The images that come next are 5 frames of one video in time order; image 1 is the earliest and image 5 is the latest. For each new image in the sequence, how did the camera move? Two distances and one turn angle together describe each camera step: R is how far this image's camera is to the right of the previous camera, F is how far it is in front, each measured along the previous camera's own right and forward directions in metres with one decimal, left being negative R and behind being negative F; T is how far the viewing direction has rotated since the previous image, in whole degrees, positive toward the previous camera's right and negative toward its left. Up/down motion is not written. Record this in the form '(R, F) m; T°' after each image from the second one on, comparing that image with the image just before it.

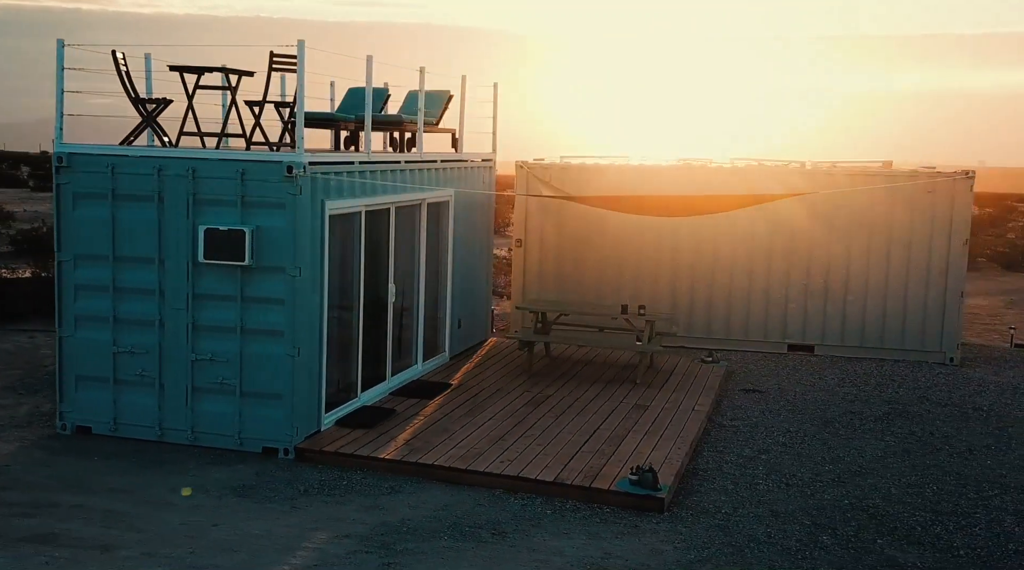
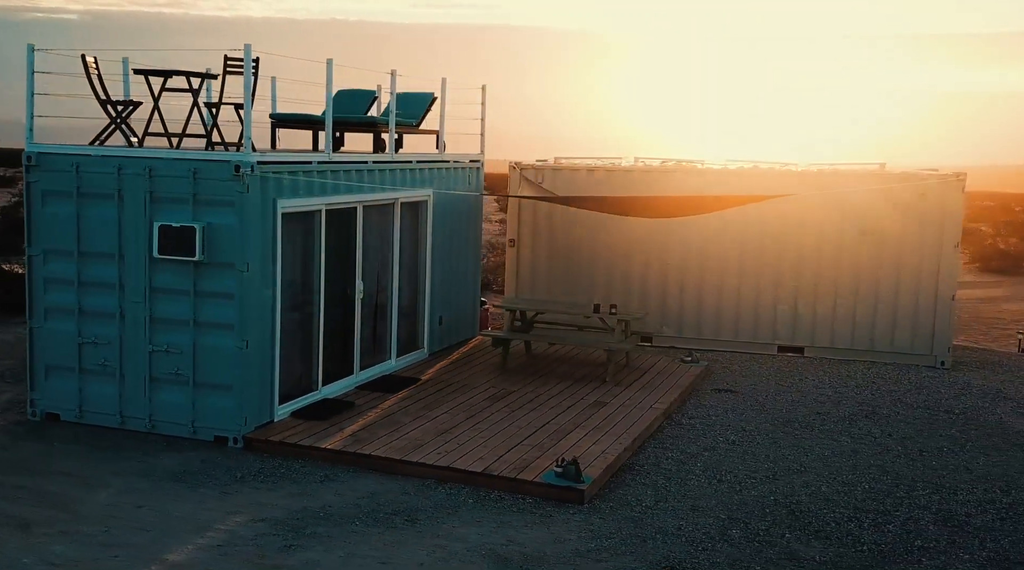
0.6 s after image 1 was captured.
(+0.8, -0.2) m; -3°
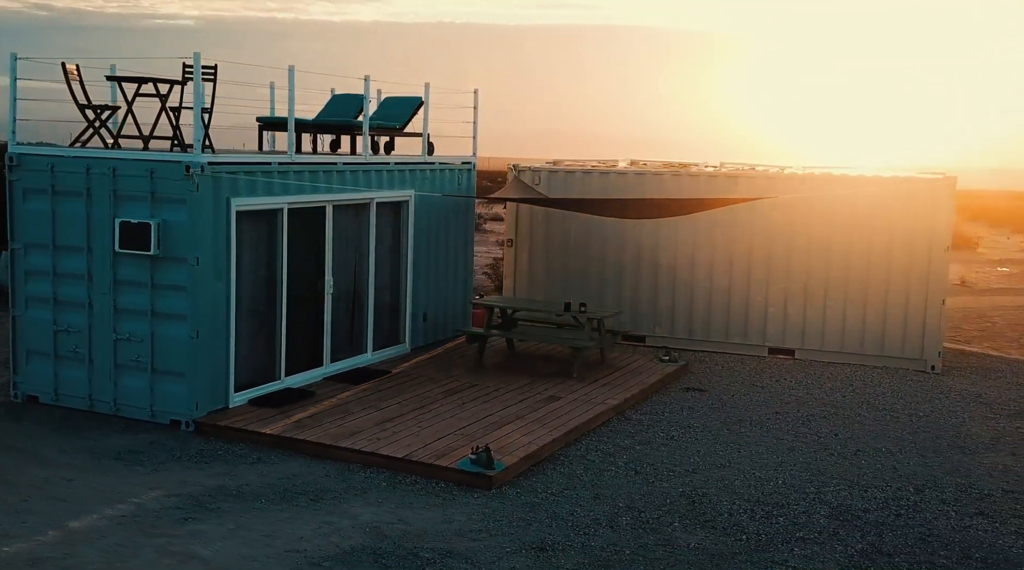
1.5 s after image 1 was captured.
(+1.1, -0.3) m; -4°
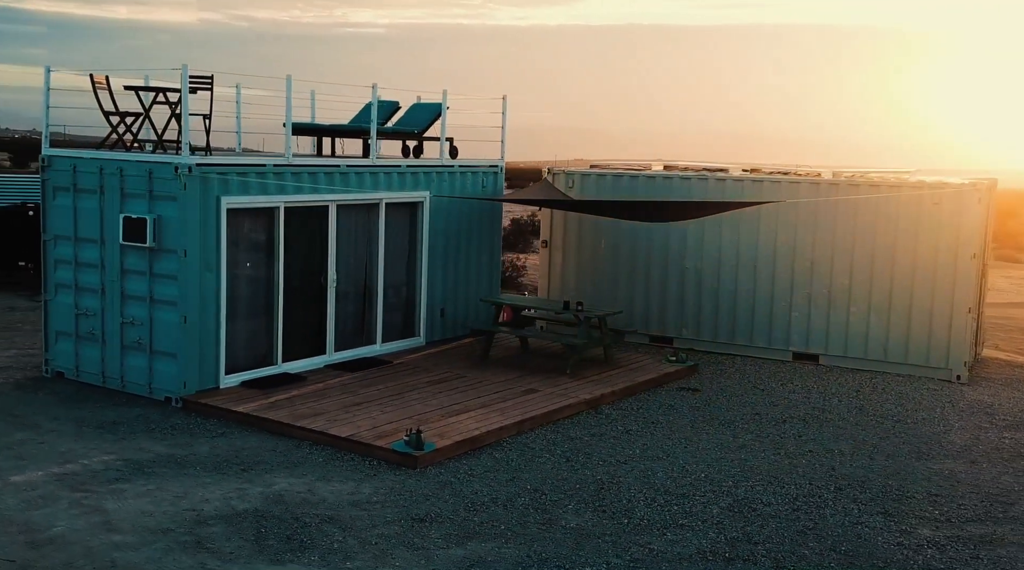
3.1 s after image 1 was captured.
(+1.5, -0.3) m; -8°
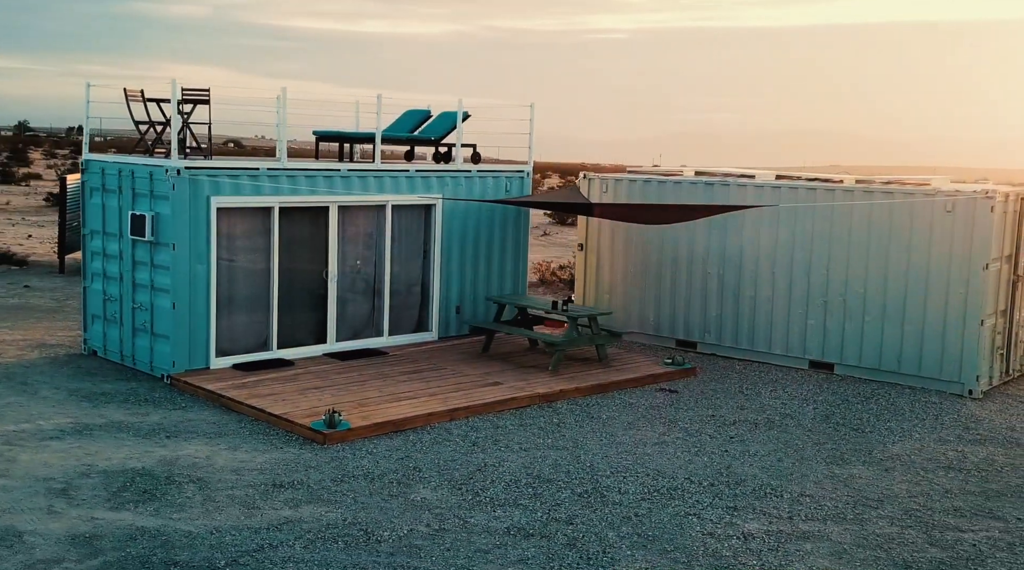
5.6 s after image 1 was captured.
(+2.2, -0.4) m; -10°
